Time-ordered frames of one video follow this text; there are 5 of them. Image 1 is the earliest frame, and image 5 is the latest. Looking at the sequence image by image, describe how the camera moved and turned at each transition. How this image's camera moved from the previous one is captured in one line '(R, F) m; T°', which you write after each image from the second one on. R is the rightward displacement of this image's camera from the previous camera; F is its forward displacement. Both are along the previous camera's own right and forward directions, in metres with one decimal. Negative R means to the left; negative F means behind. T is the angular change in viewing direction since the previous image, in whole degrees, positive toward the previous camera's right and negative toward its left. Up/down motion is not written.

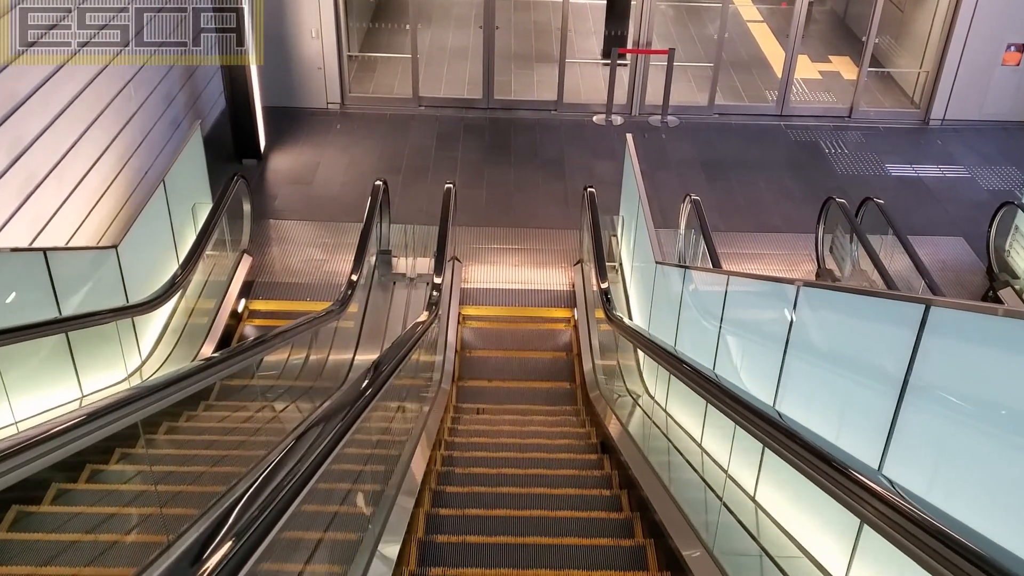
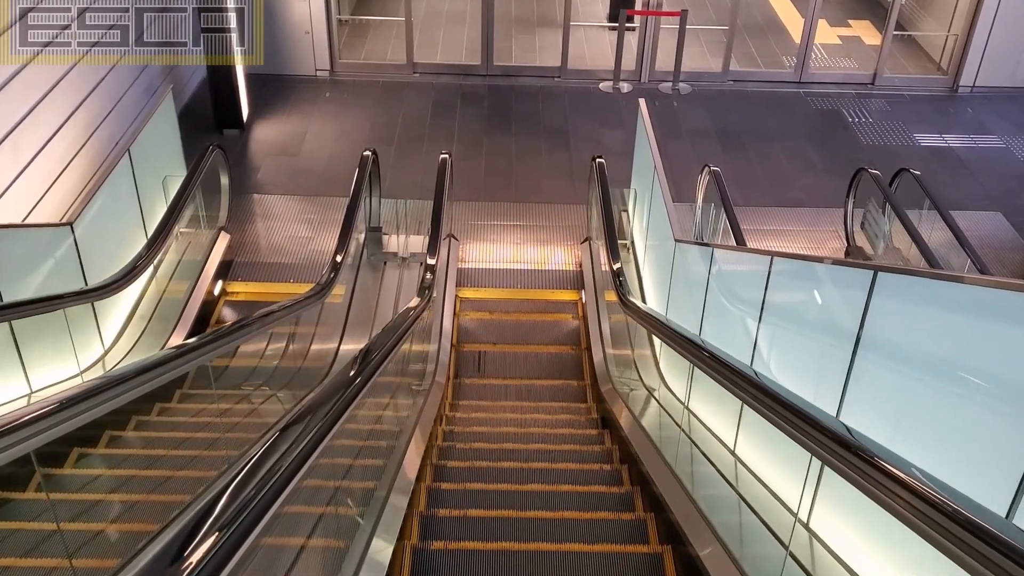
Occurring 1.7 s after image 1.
(0.0, +0.6) m; 0°
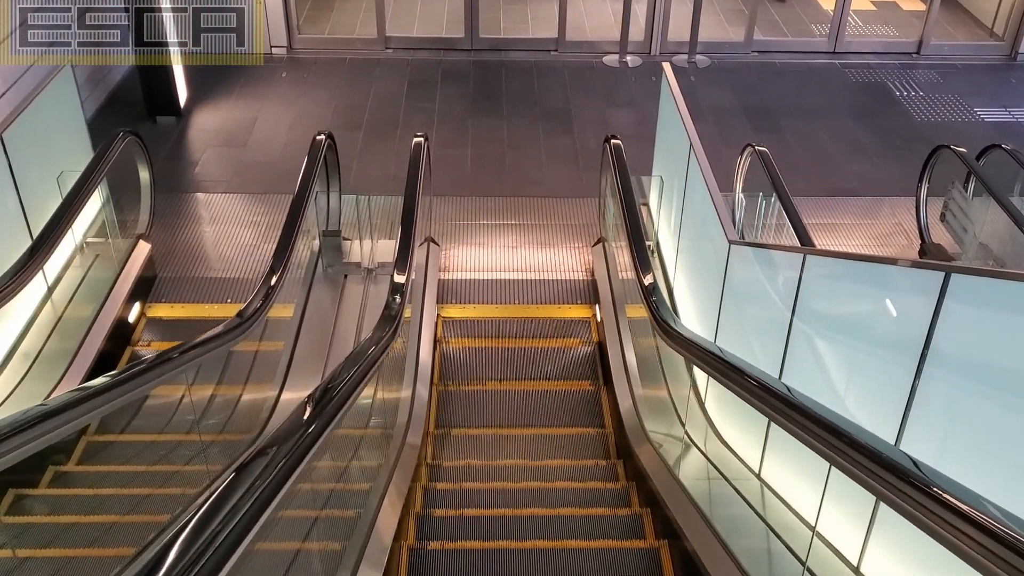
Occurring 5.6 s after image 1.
(0.0, +1.3) m; +1°
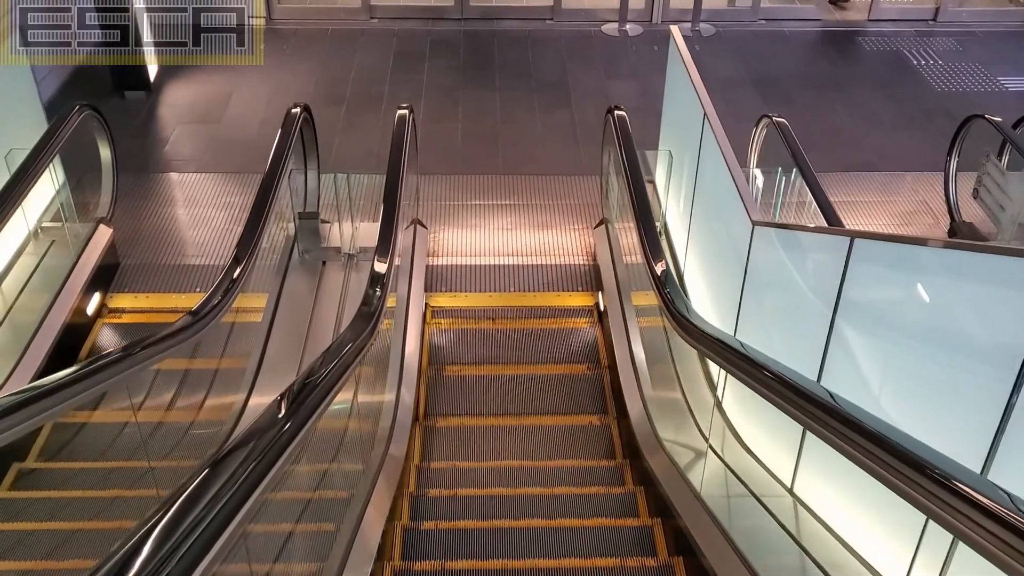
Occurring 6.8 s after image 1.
(0.0, +0.4) m; 0°
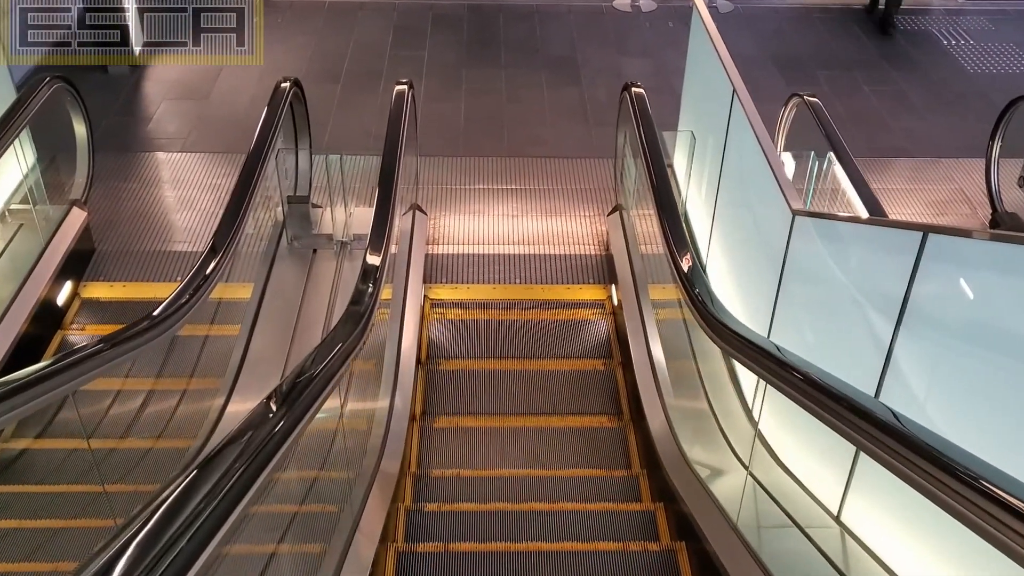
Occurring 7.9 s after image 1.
(0.0, +0.4) m; 0°
